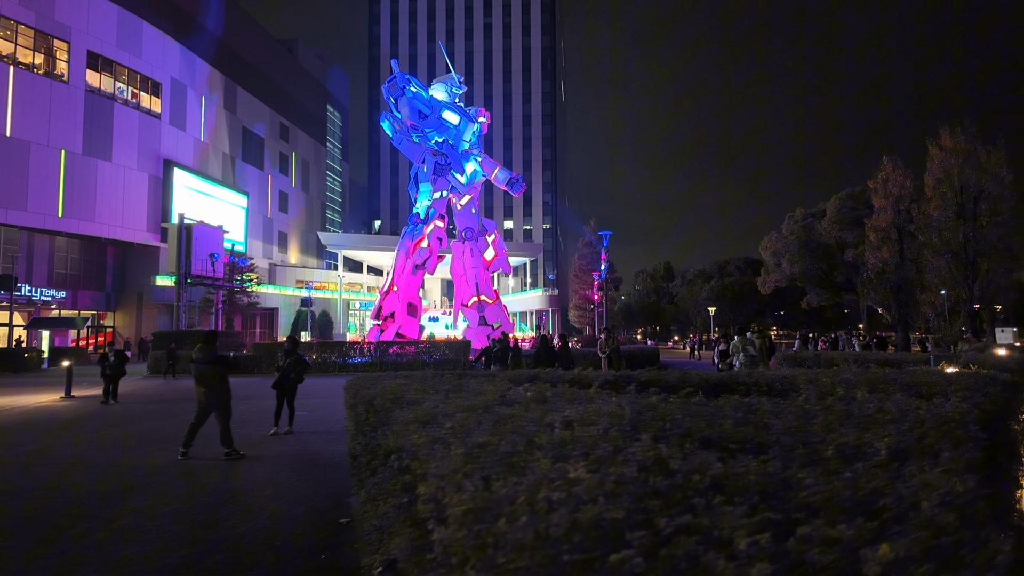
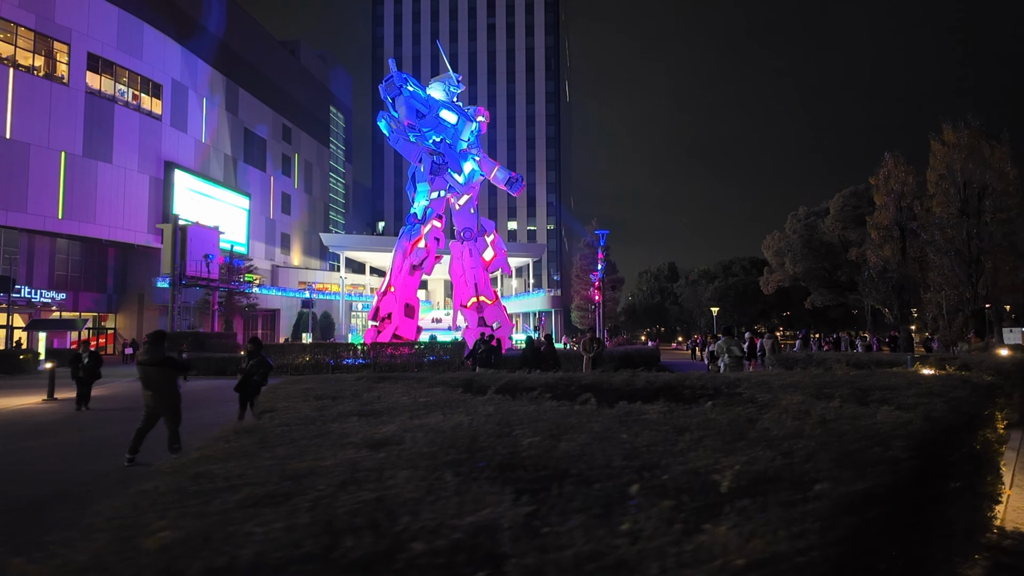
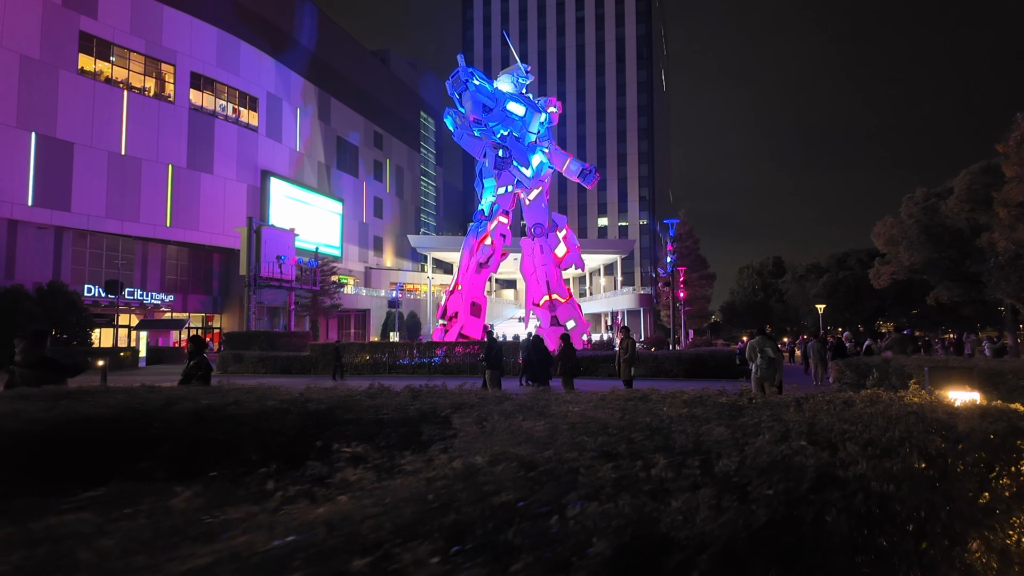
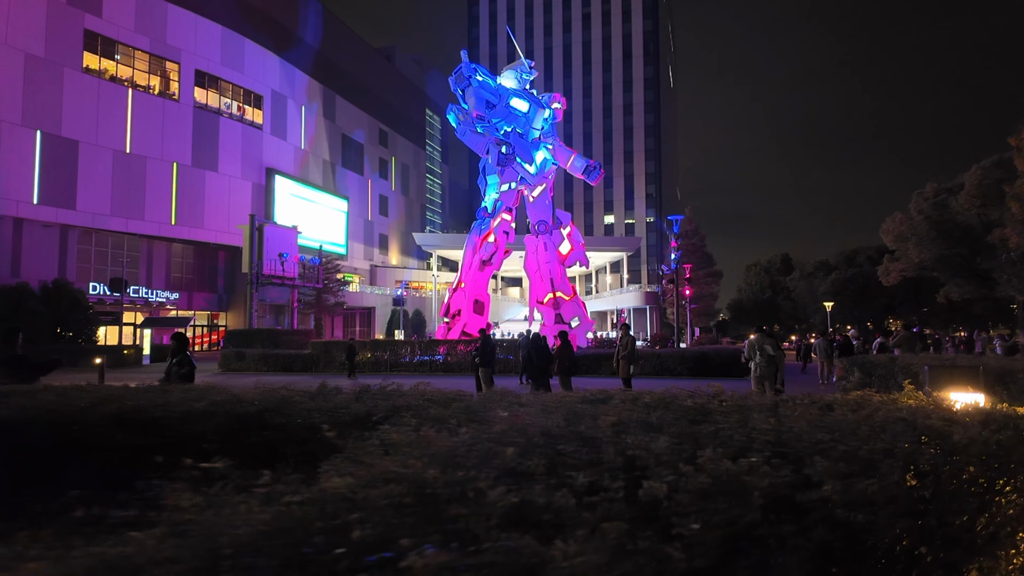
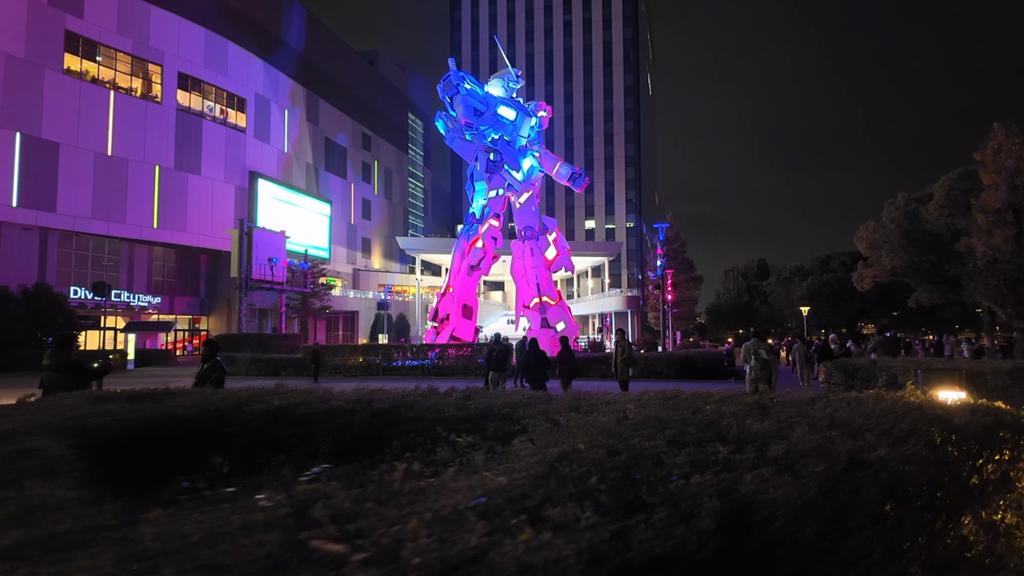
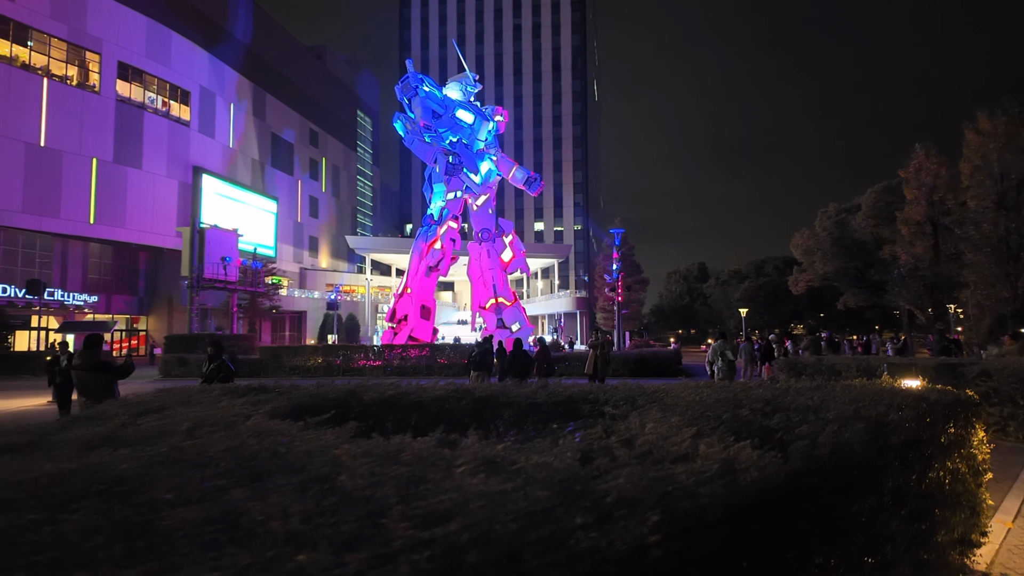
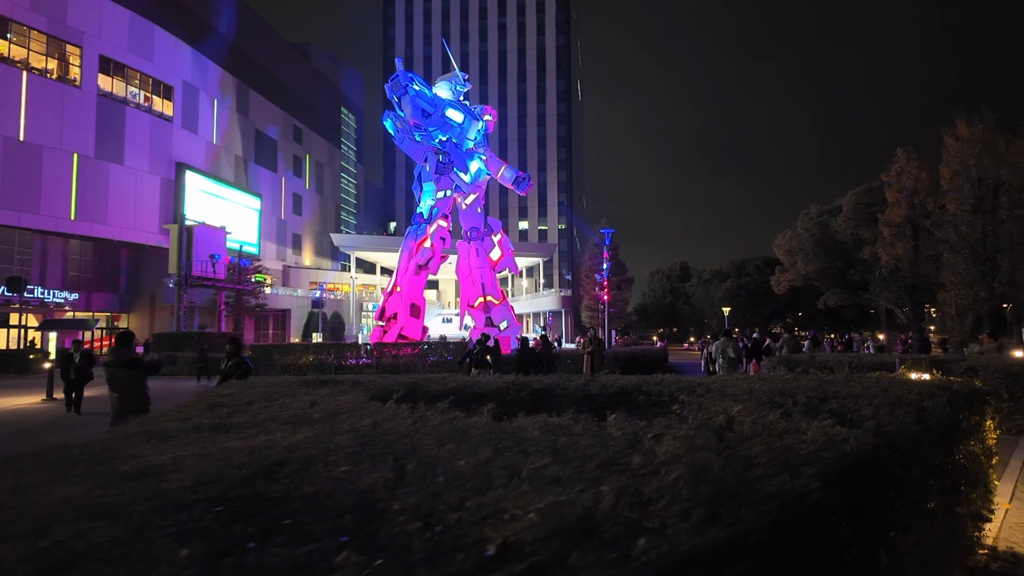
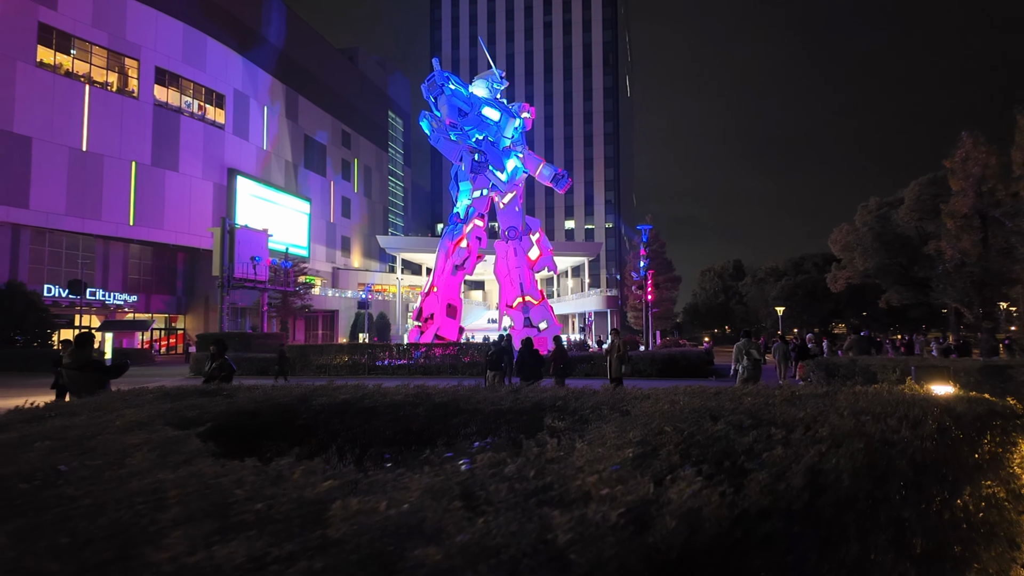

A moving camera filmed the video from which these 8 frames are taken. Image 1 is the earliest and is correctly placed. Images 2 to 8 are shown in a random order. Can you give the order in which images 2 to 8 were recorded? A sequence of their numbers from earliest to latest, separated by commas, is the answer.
2, 7, 6, 8, 5, 3, 4
